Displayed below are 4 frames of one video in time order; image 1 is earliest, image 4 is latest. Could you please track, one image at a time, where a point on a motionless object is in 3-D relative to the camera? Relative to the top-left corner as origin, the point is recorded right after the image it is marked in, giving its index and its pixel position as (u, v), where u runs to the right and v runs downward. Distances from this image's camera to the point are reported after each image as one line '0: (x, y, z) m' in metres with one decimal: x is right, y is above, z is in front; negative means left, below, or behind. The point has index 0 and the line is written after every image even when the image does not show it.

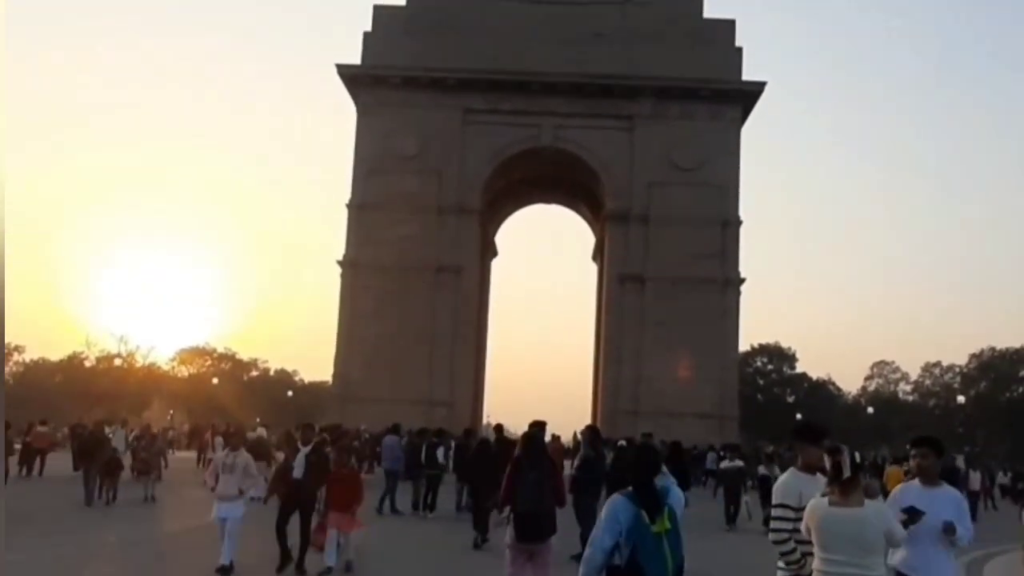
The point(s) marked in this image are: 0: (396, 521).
0: (-1.7, -3.4, +17.6) m
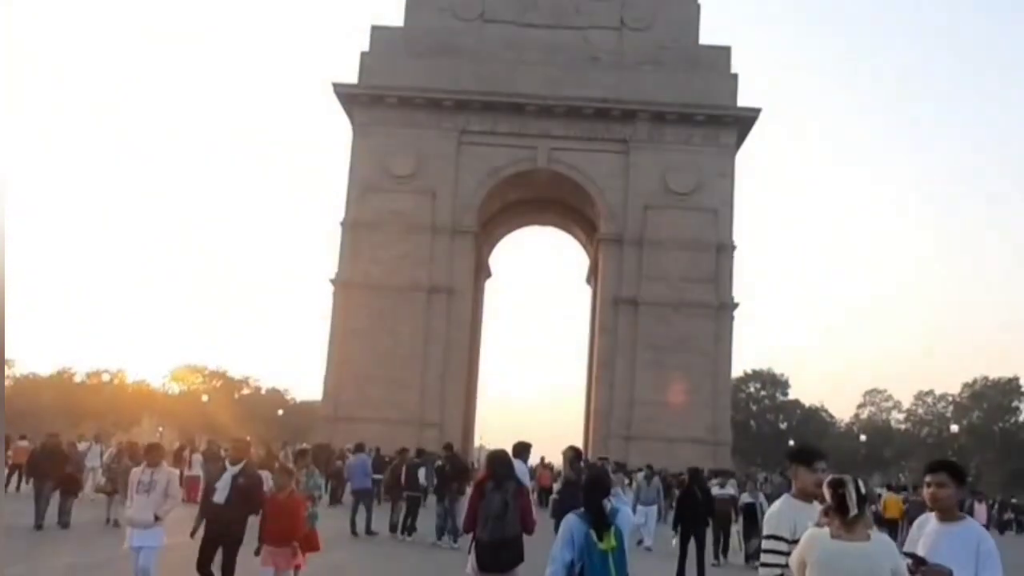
0: (-1.9, -3.7, +17.4) m
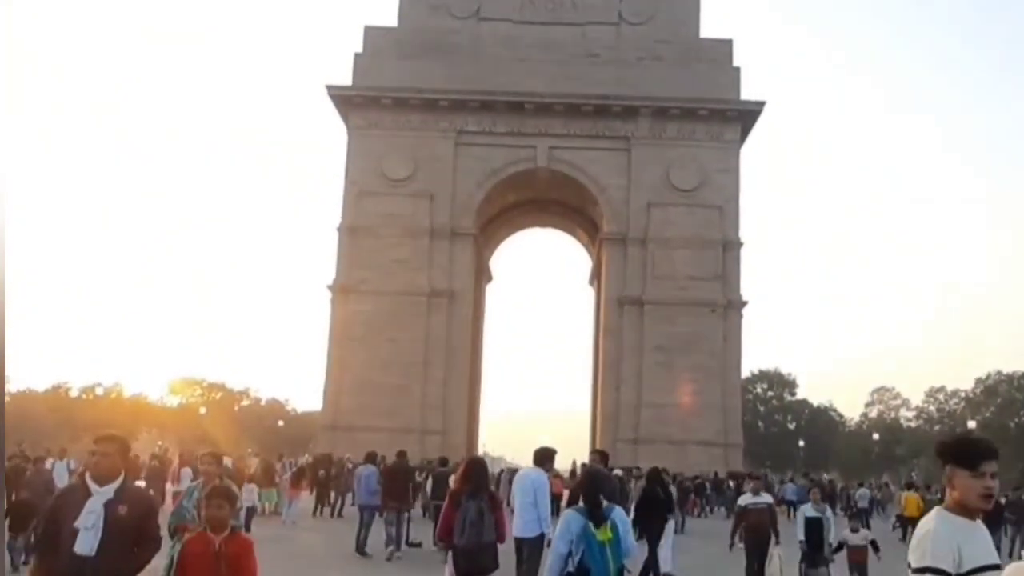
0: (-1.8, -3.7, +16.7) m
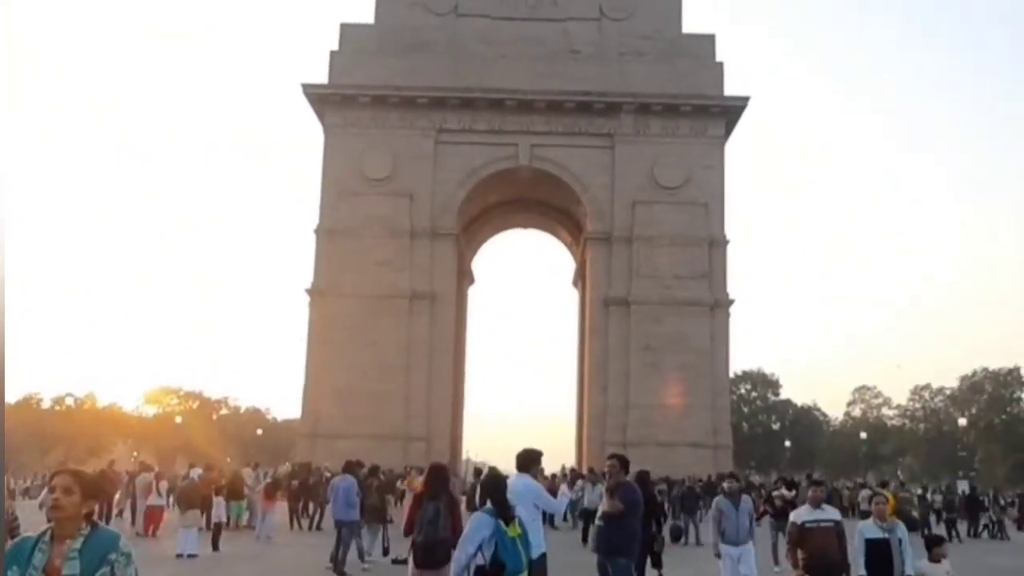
0: (-1.9, -3.7, +15.9) m
